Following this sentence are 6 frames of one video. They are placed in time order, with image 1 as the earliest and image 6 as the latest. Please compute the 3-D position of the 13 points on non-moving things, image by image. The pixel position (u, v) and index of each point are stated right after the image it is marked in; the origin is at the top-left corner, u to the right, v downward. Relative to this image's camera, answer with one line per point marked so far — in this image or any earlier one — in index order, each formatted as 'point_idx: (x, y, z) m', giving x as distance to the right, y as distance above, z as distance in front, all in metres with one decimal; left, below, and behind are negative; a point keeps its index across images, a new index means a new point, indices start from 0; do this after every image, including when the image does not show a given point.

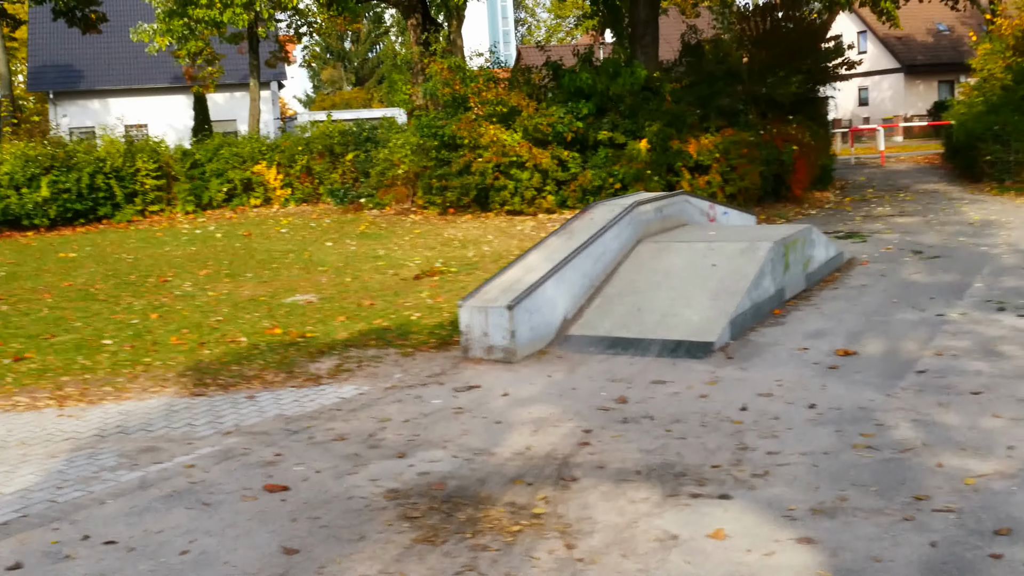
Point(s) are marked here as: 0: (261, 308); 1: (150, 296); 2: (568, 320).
0: (-2.3, -0.2, +12.0) m
1: (-3.8, -0.1, +13.3) m
2: (+0.5, -0.2, +9.3) m
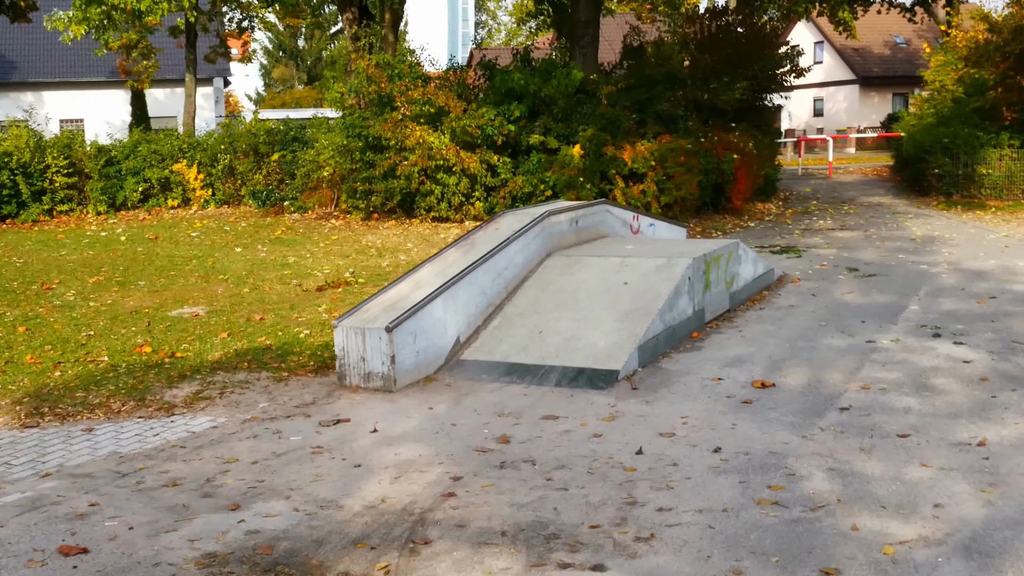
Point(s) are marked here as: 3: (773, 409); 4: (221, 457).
0: (-3.2, -0.3, +11.1) m
1: (-4.7, -0.2, +12.3) m
2: (-0.2, -0.3, +8.5) m
3: (+1.5, -0.7, +7.3) m
4: (-1.5, -0.9, +6.6) m
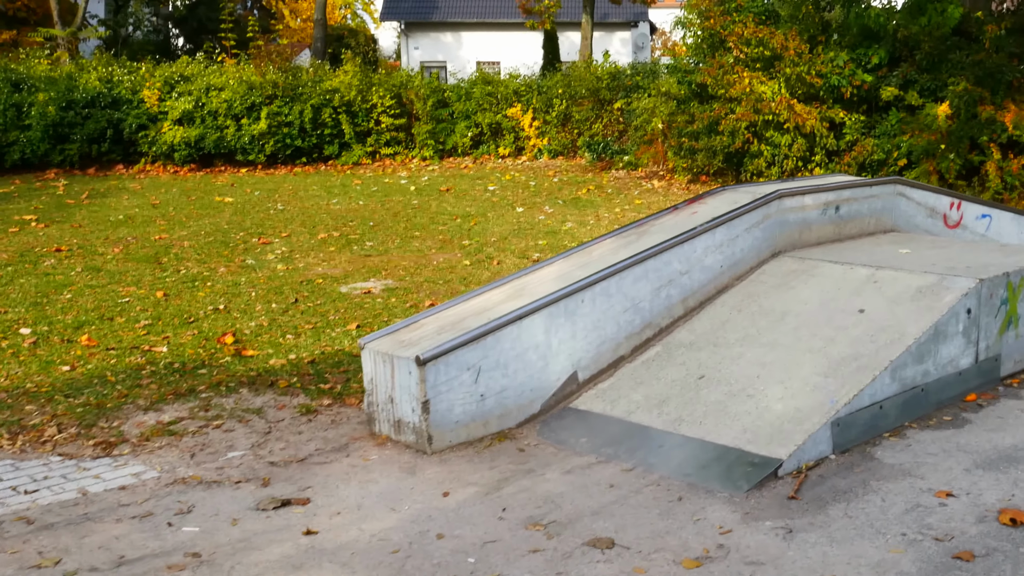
0: (-1.6, -0.1, +9.0) m
1: (-2.5, +0.2, +10.6) m
2: (+0.3, -0.4, +5.5) m
3: (+1.5, -0.9, +3.9) m
4: (-1.6, -0.9, +4.2) m
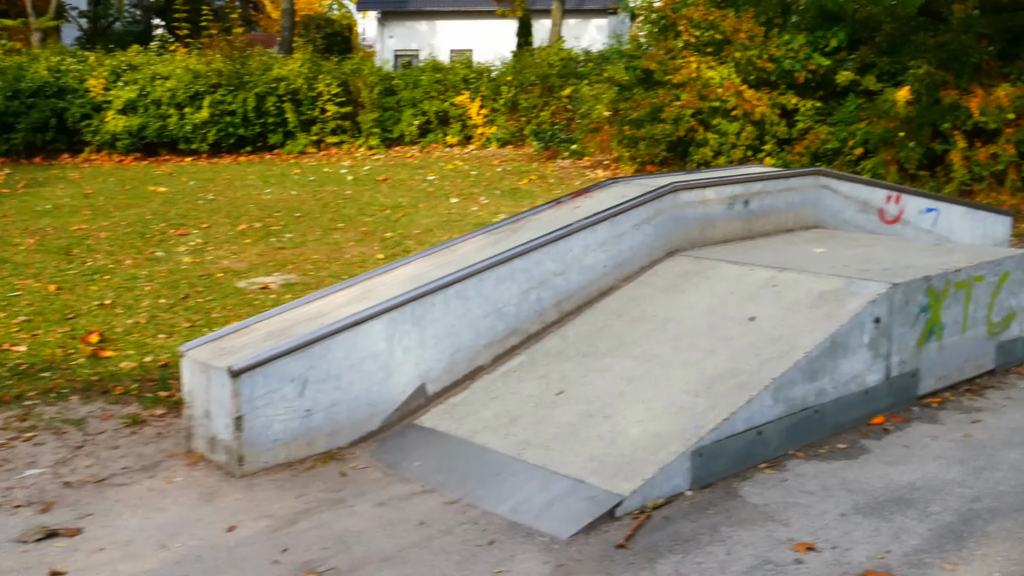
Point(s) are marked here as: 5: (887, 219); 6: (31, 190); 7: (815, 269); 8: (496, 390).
0: (-2.2, 0.0, +8.4) m
1: (-3.2, +0.3, +10.0) m
2: (-0.3, -0.4, +4.9) m
3: (+0.9, -1.0, +3.3) m
4: (-2.2, -0.9, +3.6) m
5: (+1.8, +0.3, +6.1) m
6: (-5.1, +1.0, +13.4) m
7: (+1.2, +0.1, +4.9) m
8: (-0.1, -0.4, +4.8) m
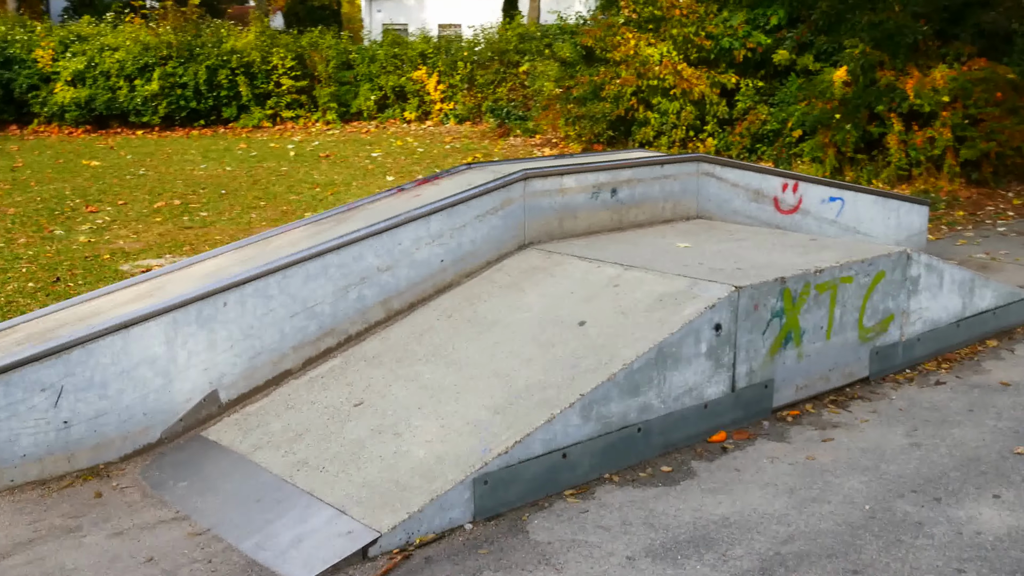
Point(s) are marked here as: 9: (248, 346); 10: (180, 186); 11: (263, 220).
0: (-2.8, +0.1, +7.8) m
1: (-3.7, +0.4, +9.5) m
2: (-1.0, -0.4, +4.3) m
3: (+0.2, -1.0, +2.7) m
4: (-2.9, -0.8, +3.1) m
5: (+1.2, +0.4, +5.5) m
6: (-5.6, +1.3, +12.8) m
7: (+0.5, +0.1, +4.3) m
8: (-0.7, -0.4, +4.3) m
9: (-0.9, -0.2, +4.3) m
10: (-3.0, +0.9, +11.7) m
11: (-1.9, +0.5, +10.0) m
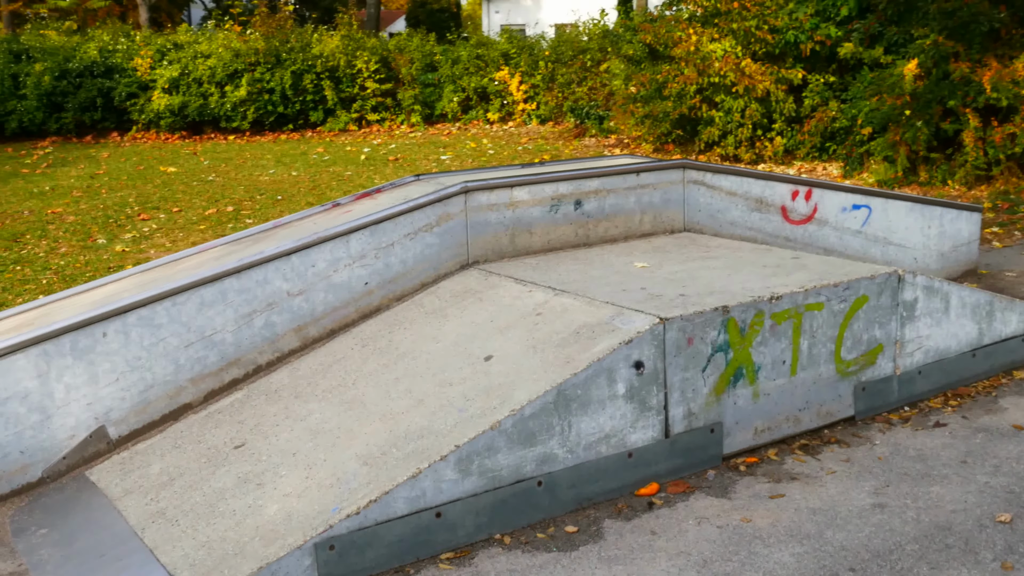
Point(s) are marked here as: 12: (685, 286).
0: (-2.5, 0.0, +7.7) m
1: (-3.3, +0.4, +9.5) m
2: (-1.2, -0.5, +4.0) m
3: (-0.3, -1.1, +2.2) m
4: (-3.3, -0.9, +3.0) m
5: (+1.1, +0.3, +4.9) m
6: (-4.7, +1.3, +13.0) m
7: (+0.3, 0.0, +3.7) m
8: (-0.9, -0.4, +3.9) m
9: (-1.1, -0.3, +4.0) m
10: (-2.3, +0.9, +11.5) m
11: (-1.4, +0.5, +9.7) m
12: (+0.5, 0.0, +3.8) m
